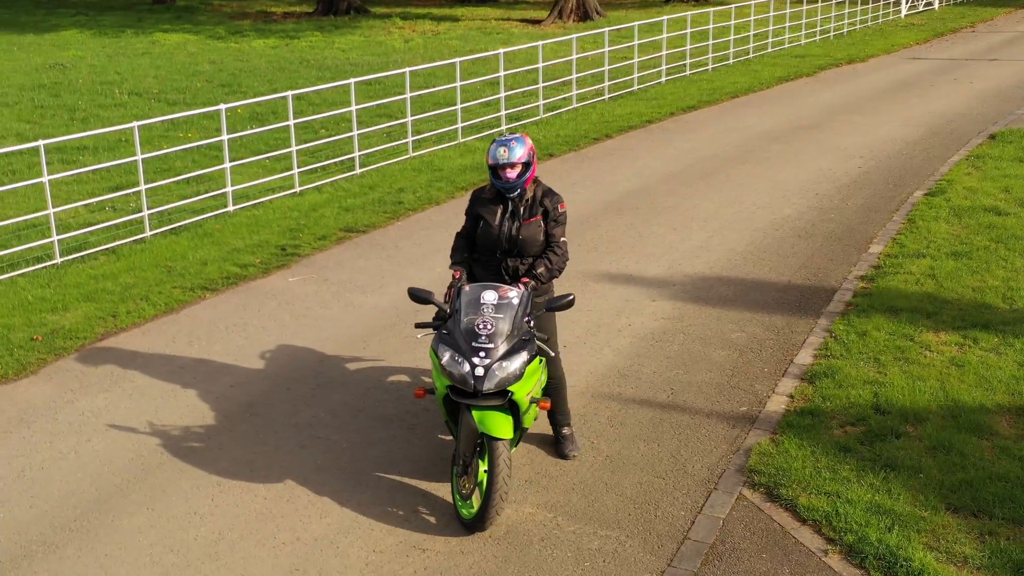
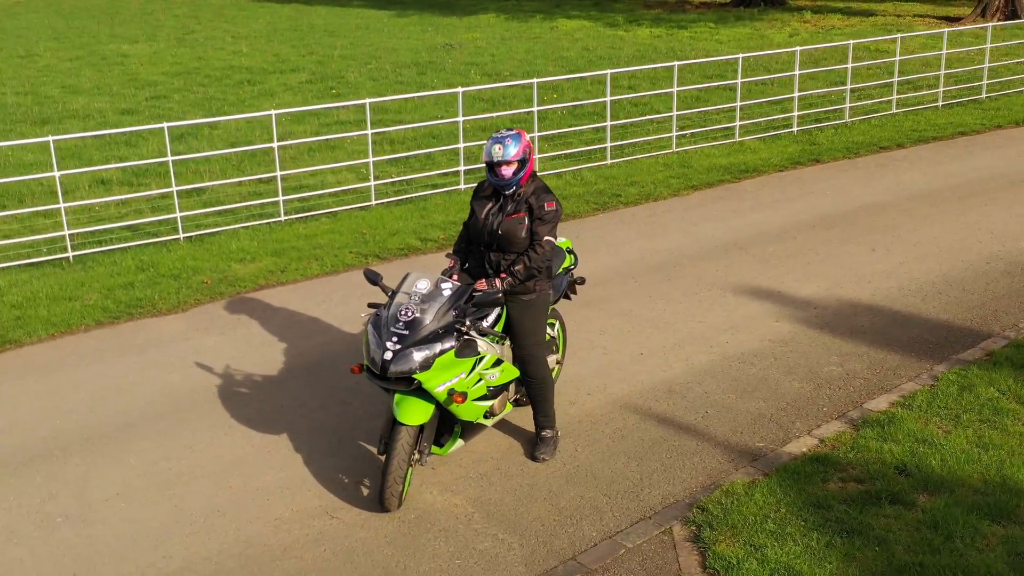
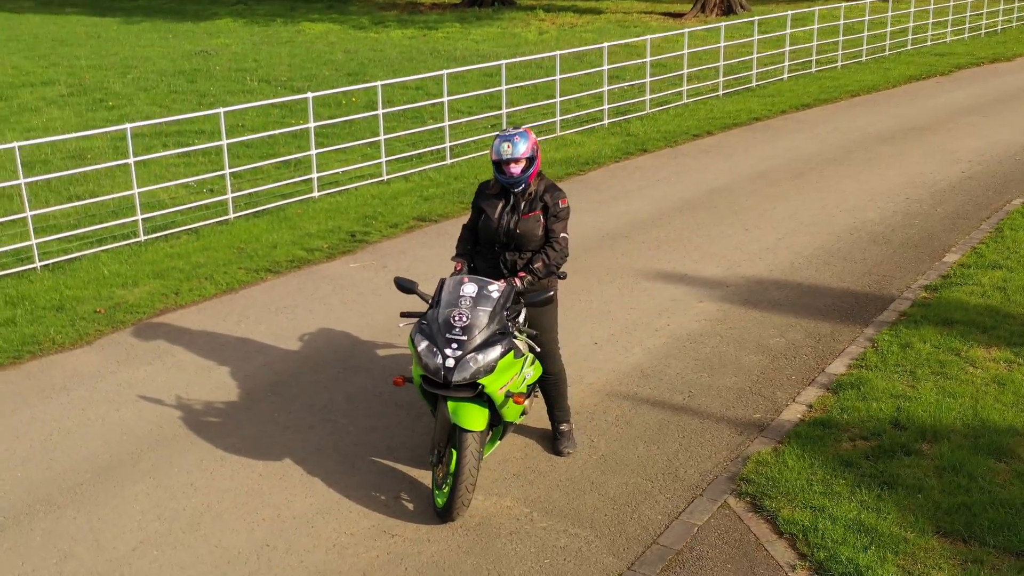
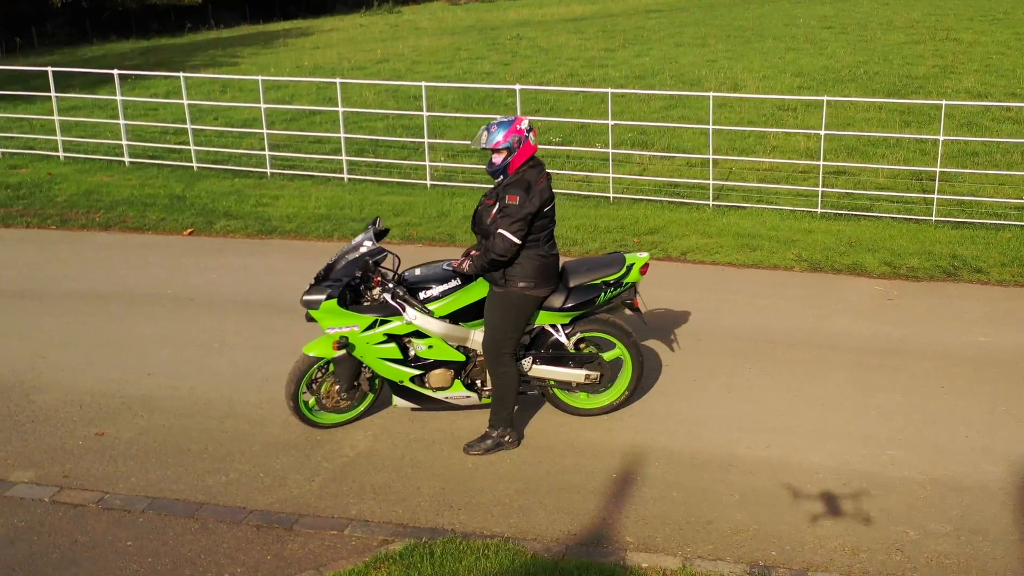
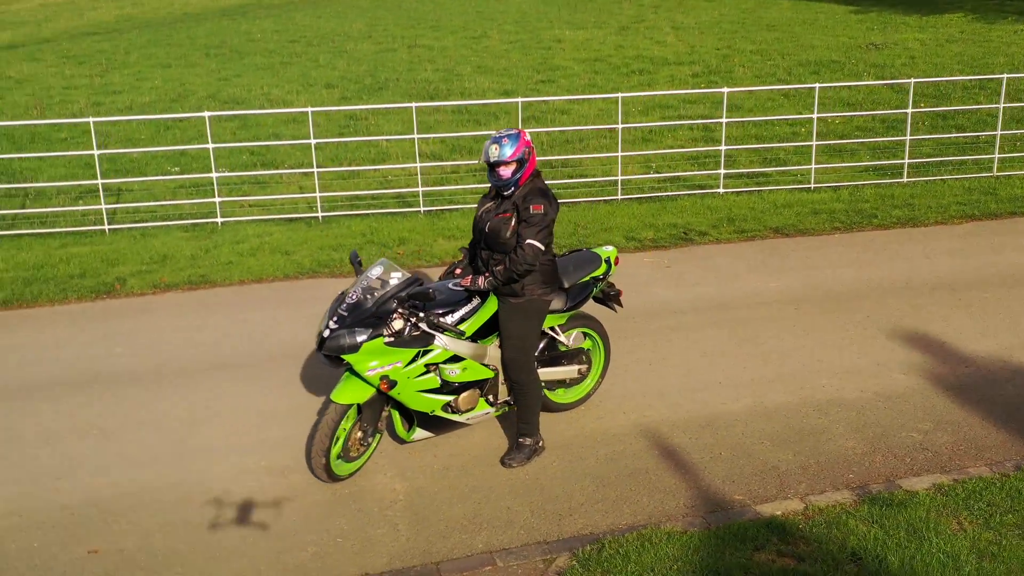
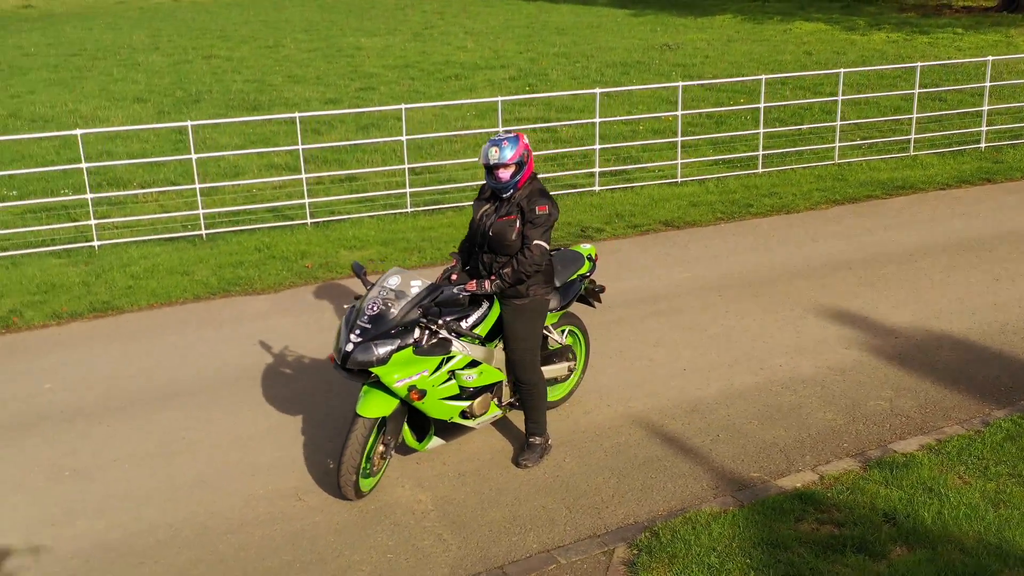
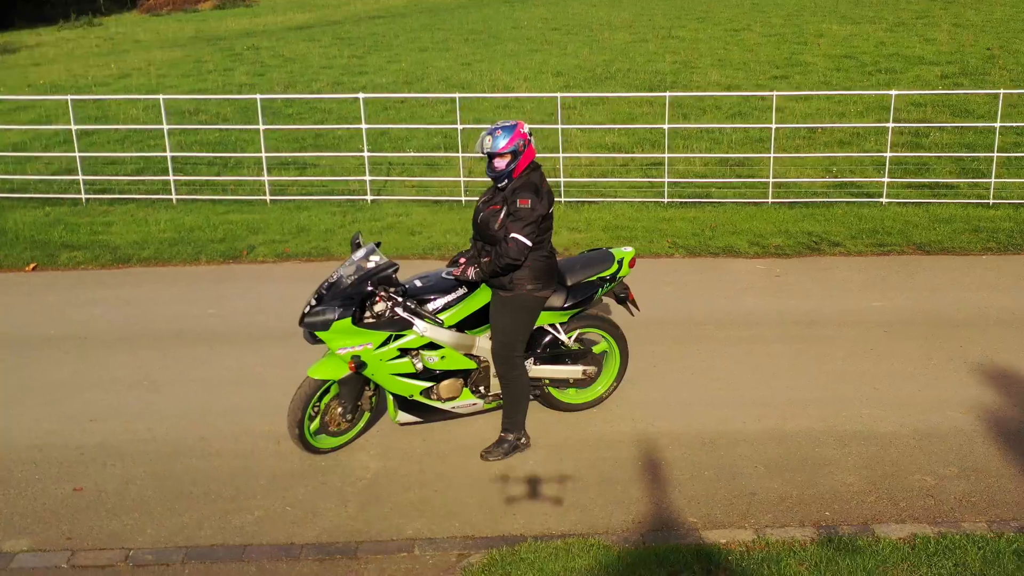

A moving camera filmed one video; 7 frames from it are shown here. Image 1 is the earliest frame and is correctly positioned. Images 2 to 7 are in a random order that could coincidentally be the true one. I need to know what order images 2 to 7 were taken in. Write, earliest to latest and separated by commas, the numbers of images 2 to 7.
3, 2, 6, 5, 7, 4
